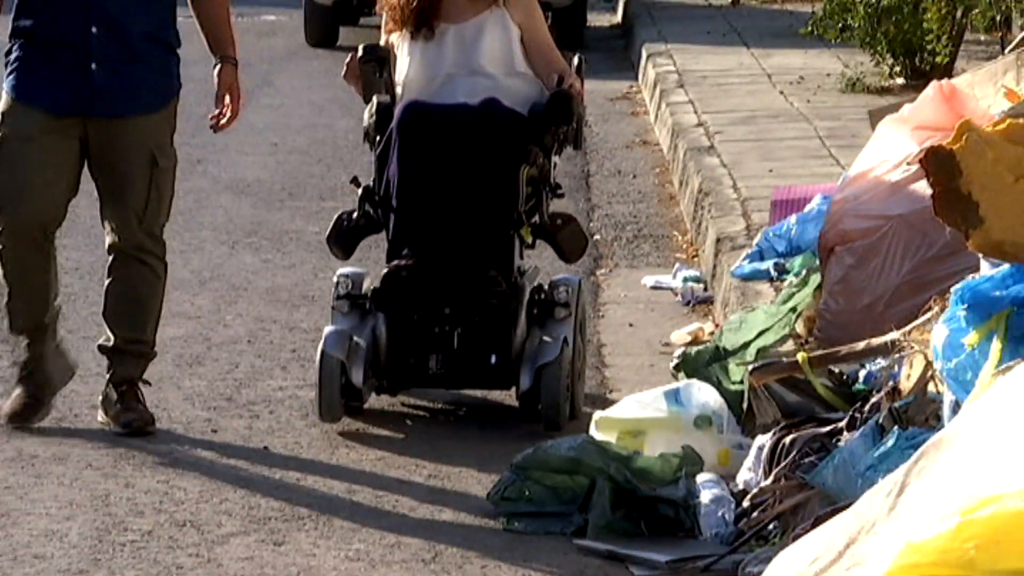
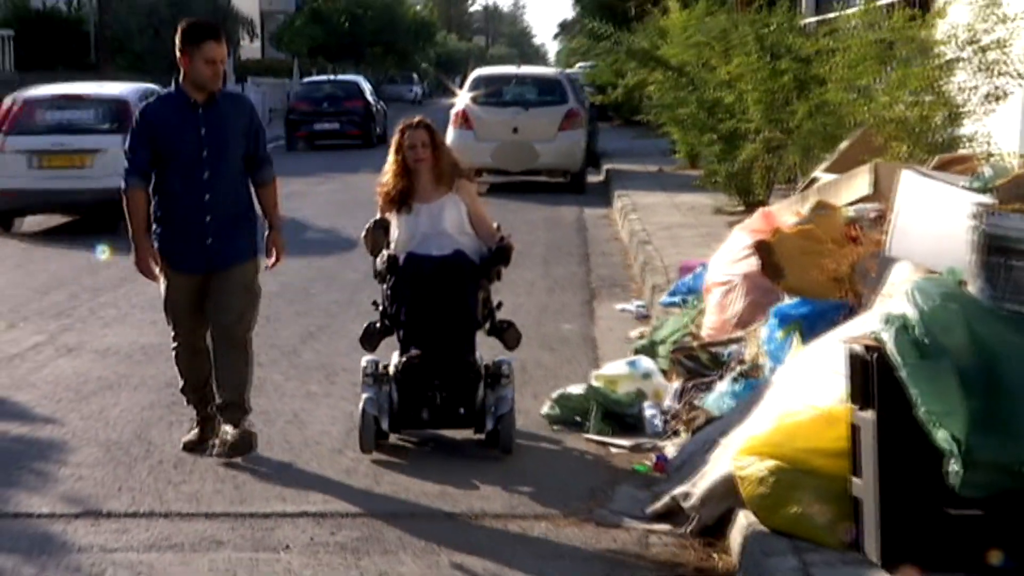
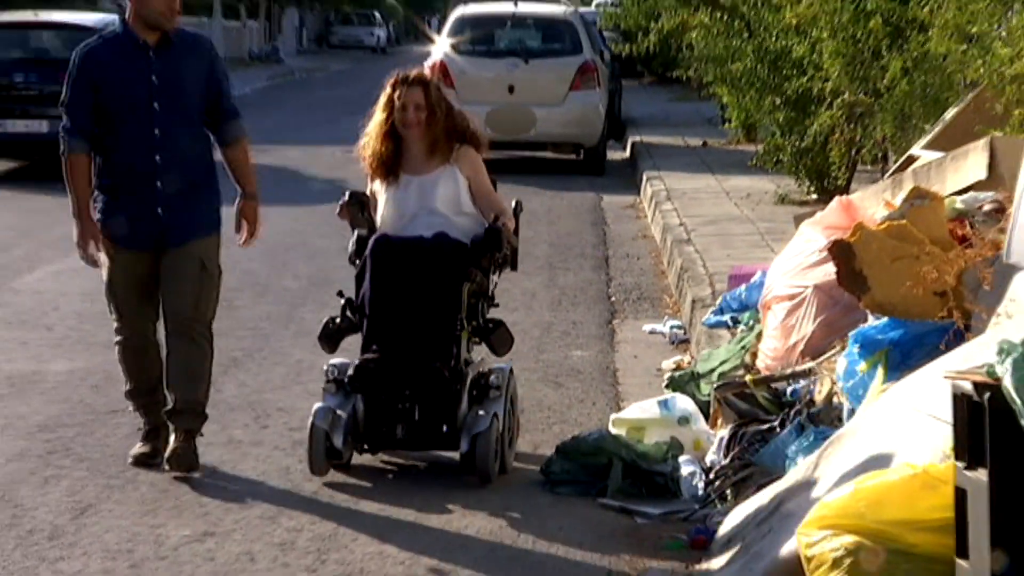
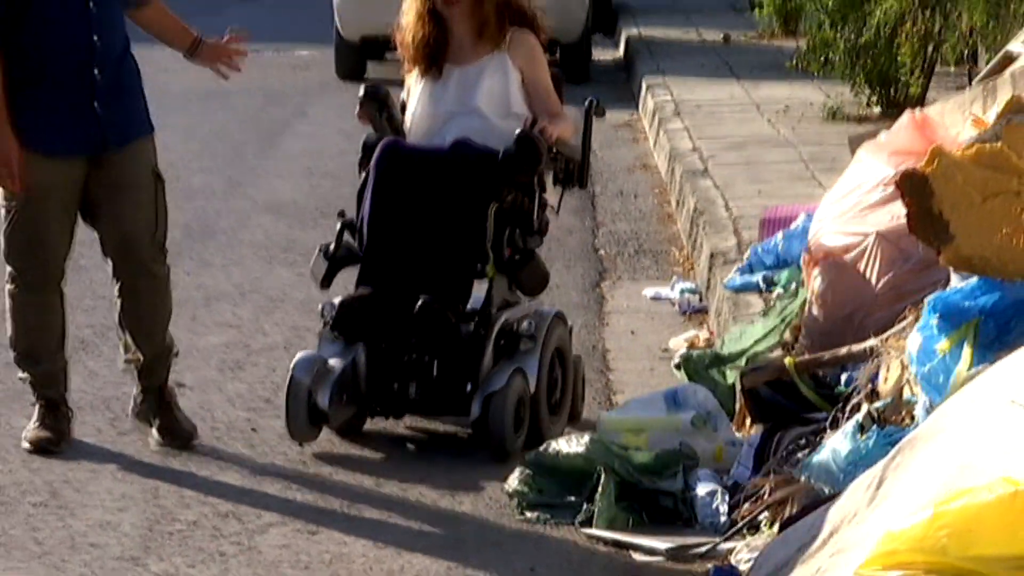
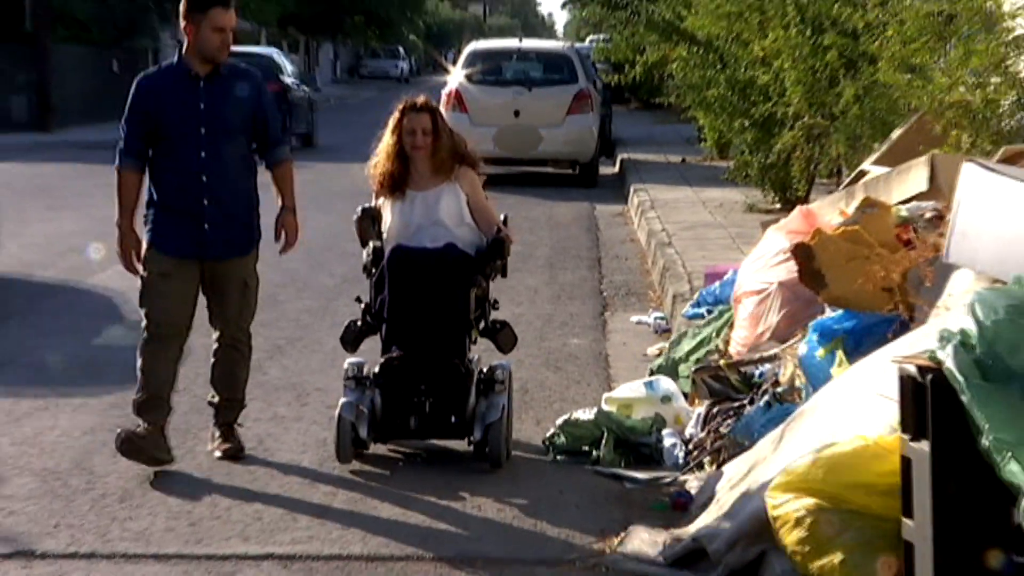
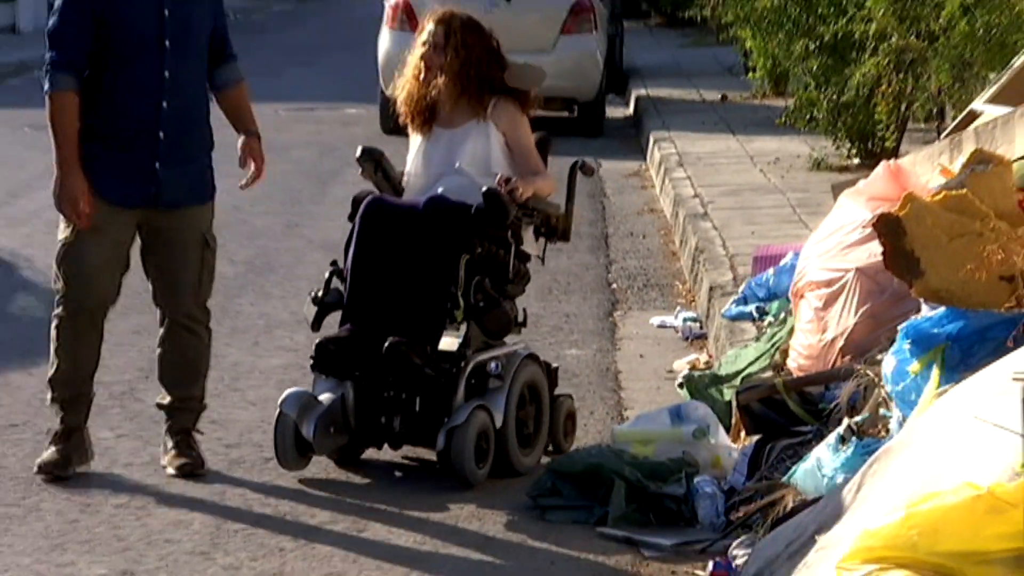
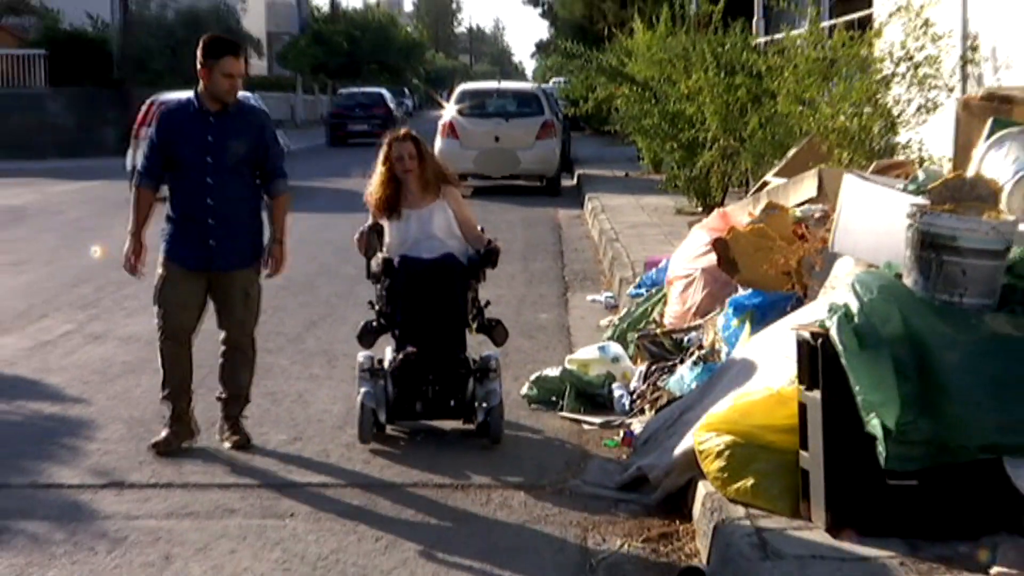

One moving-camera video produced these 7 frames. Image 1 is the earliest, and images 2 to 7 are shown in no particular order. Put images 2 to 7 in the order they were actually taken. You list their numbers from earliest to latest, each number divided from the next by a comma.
4, 6, 3, 5, 2, 7
